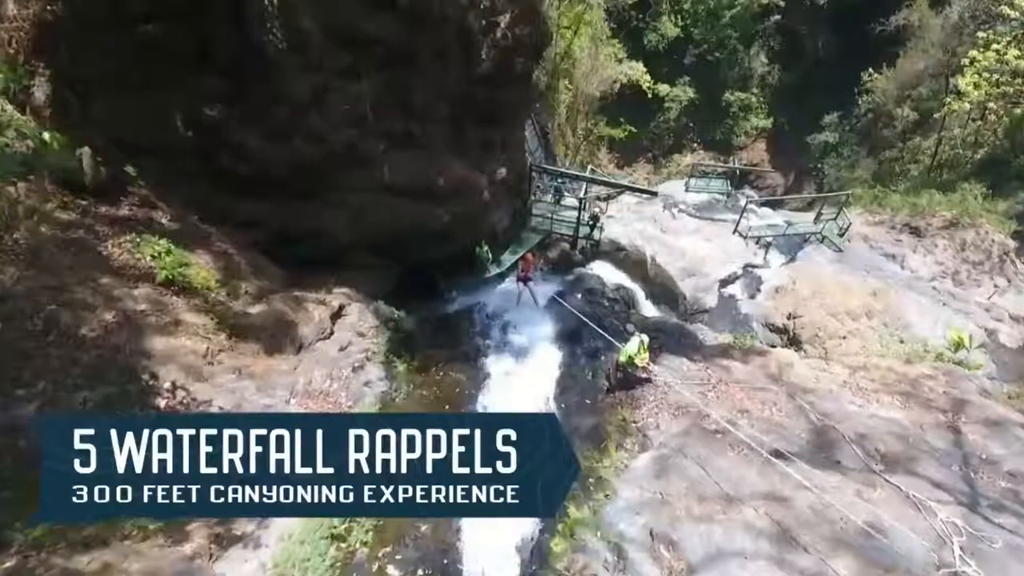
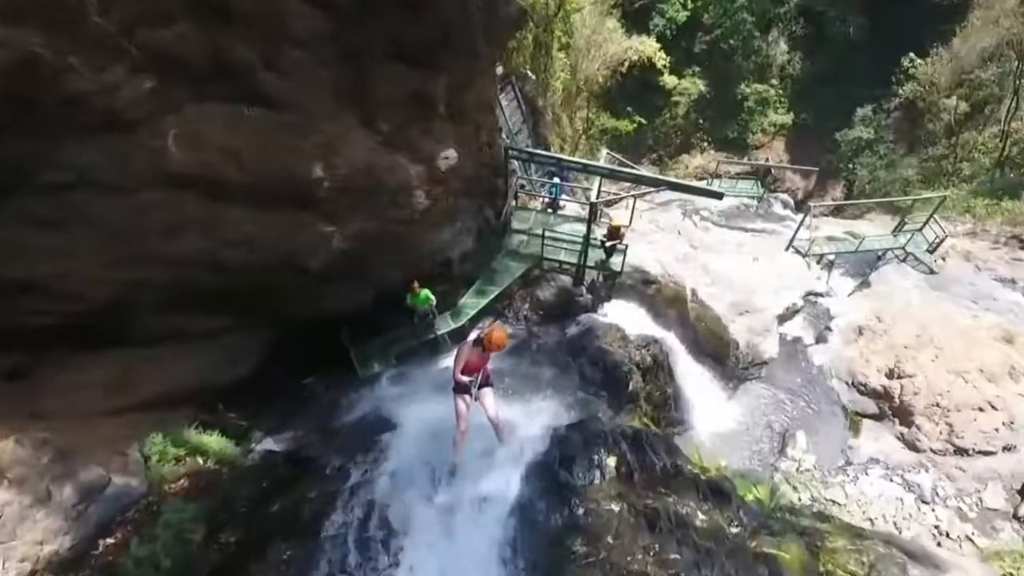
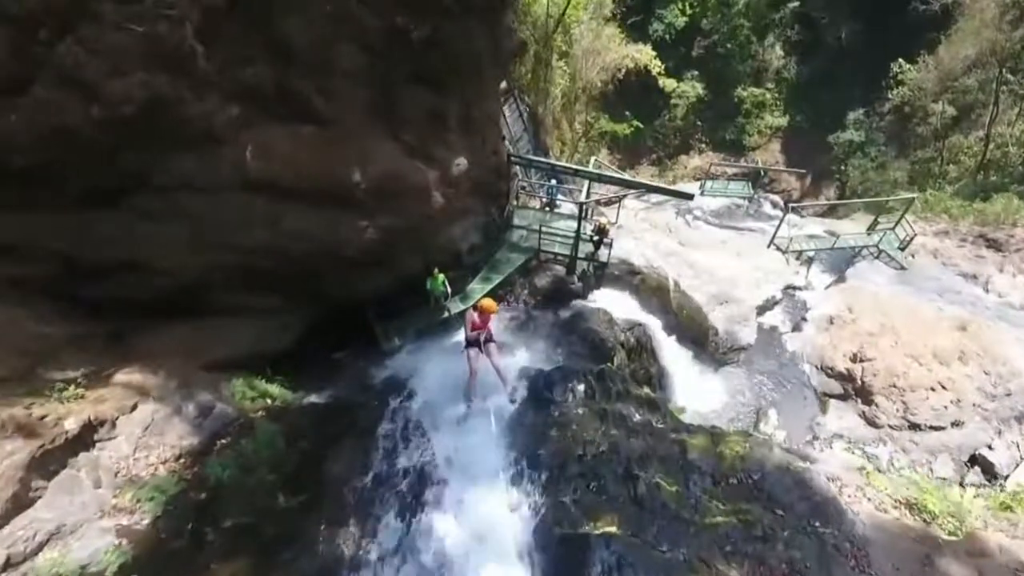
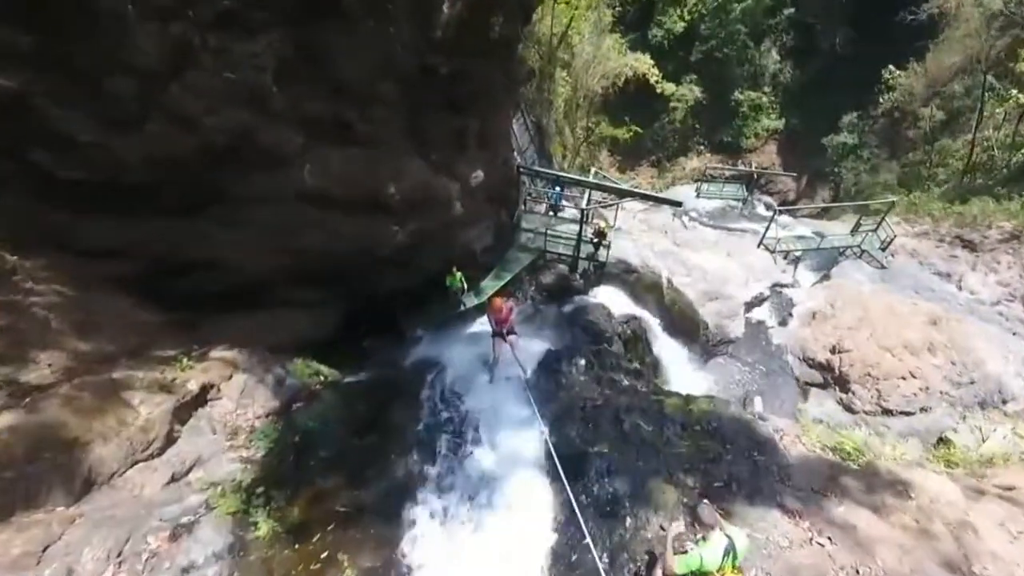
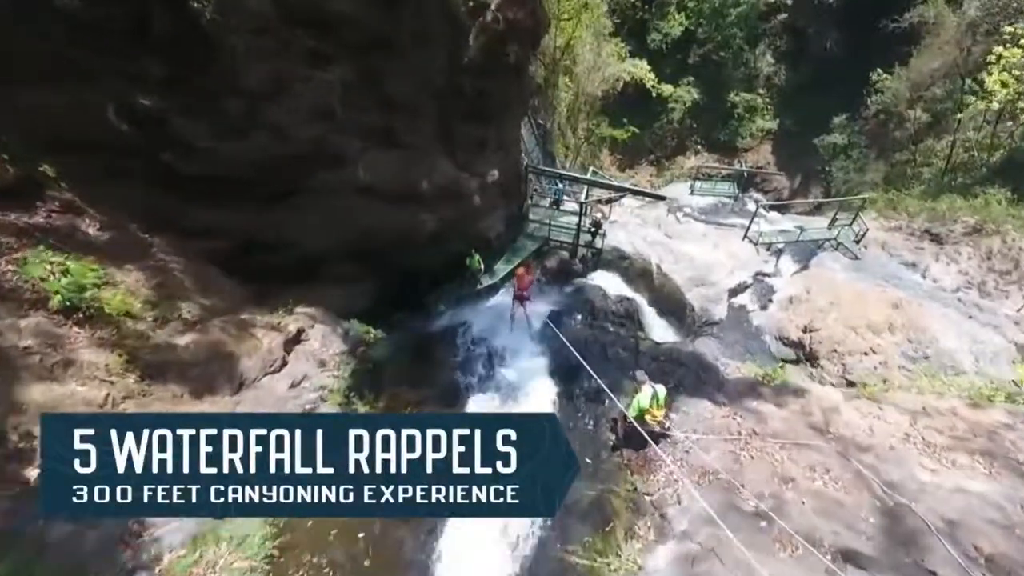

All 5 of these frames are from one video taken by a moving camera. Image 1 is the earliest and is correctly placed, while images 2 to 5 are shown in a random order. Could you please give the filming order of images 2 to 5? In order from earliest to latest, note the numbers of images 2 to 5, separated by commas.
5, 4, 3, 2
